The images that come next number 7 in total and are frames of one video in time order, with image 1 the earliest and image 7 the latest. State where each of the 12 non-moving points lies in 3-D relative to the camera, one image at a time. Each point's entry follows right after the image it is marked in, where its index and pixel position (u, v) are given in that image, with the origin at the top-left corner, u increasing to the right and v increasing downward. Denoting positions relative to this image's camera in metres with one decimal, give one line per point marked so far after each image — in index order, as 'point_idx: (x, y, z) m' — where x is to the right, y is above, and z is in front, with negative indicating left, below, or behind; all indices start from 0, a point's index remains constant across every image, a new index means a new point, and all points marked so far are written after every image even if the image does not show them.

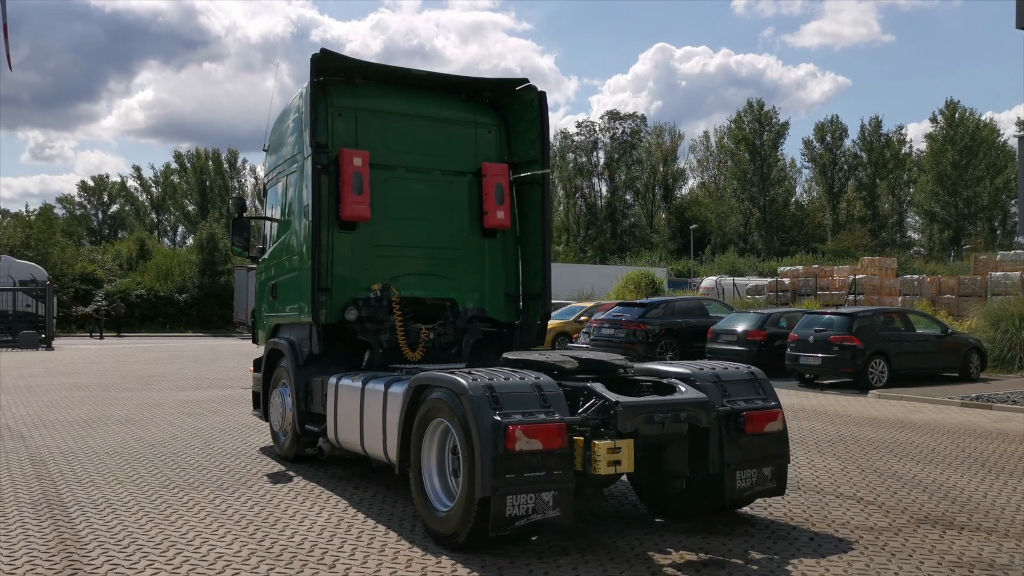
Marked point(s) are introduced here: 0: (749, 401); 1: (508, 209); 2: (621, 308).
0: (+1.5, -0.7, +5.5) m
1: (0.0, +0.7, +8.1) m
2: (+2.3, -0.4, +18.6) m
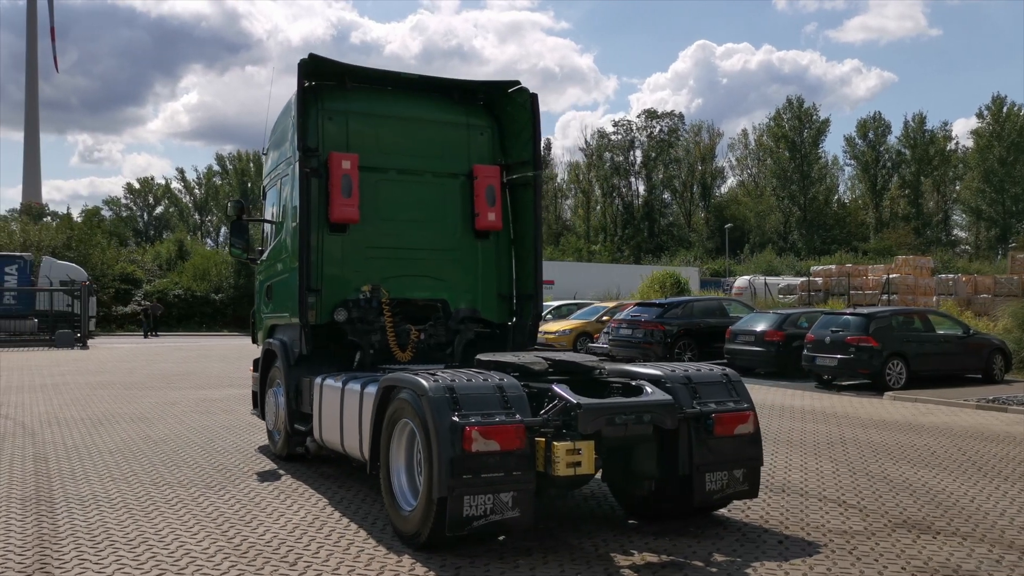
0: (+1.3, -0.7, +5.5) m
1: (-0.1, +0.7, +8.1) m
2: (+2.6, -0.4, +18.5) m
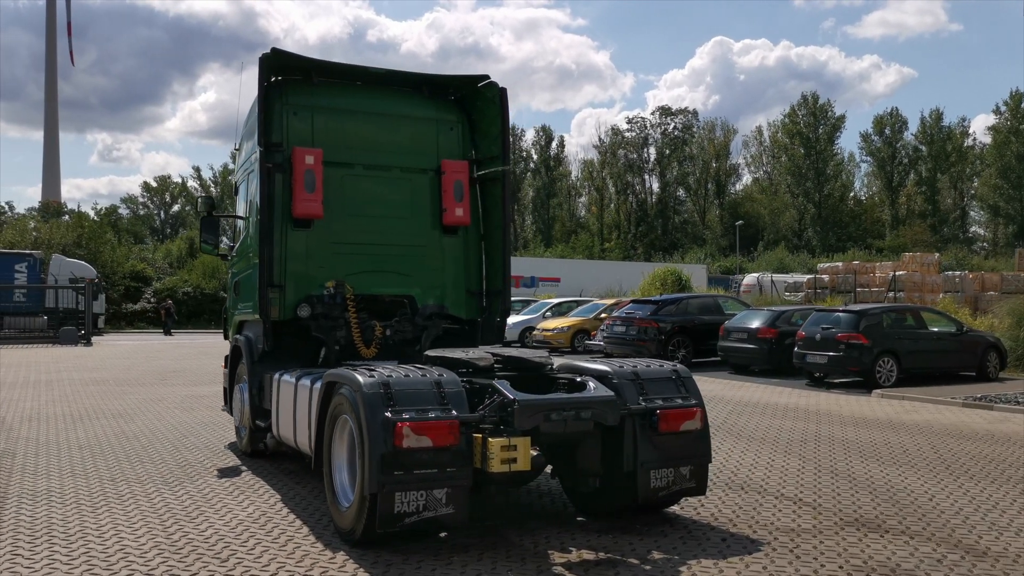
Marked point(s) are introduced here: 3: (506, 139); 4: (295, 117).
0: (+0.9, -0.7, +5.5) m
1: (-0.4, +0.7, +8.1) m
2: (+2.5, -0.4, +18.5) m
3: (0.0, +1.3, +8.1) m
4: (-1.9, +1.5, +7.7) m
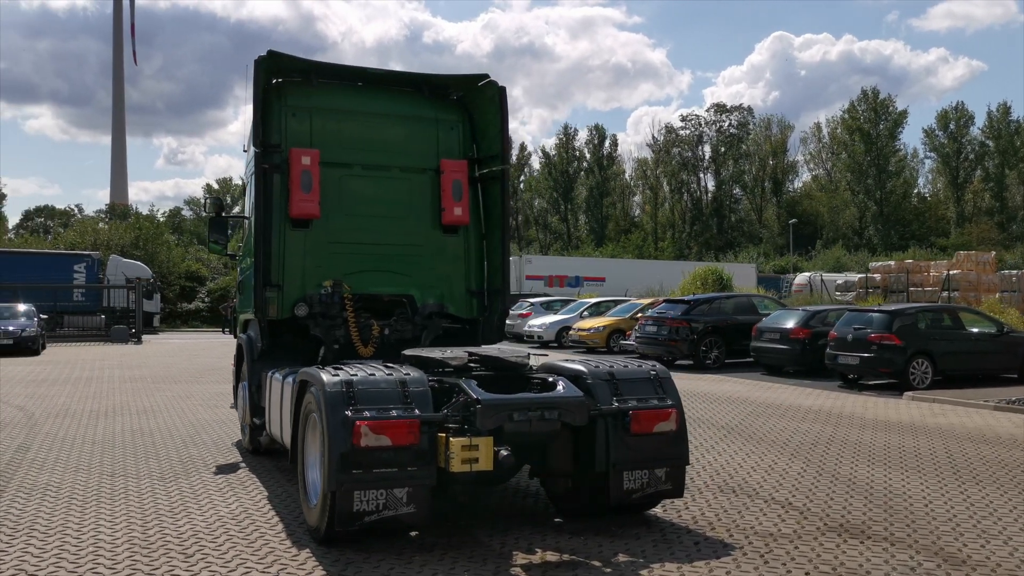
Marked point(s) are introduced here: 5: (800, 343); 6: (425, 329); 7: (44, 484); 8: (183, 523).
0: (+0.8, -0.7, +5.4) m
1: (-0.4, +0.7, +8.1) m
2: (+3.1, -0.4, +18.3) m
3: (-0.1, +1.3, +8.0) m
4: (-1.9, +1.5, +7.8) m
5: (+5.1, -1.0, +16.0) m
6: (-0.8, -0.4, +7.9) m
7: (-3.4, -1.4, +6.6) m
8: (-2.0, -1.4, +5.5) m
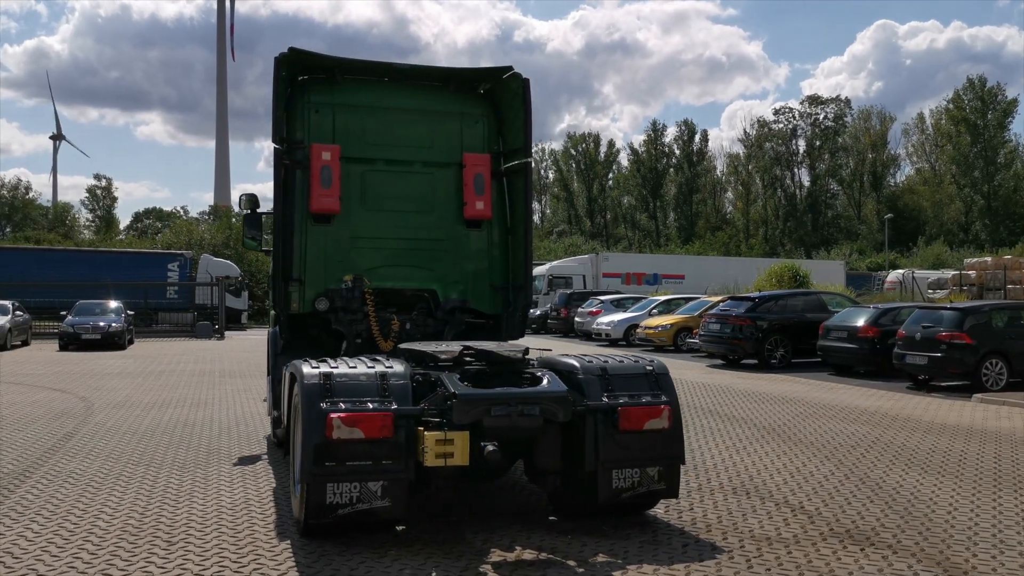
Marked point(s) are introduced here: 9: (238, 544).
0: (+0.7, -0.6, +5.2) m
1: (-0.2, +0.8, +8.0) m
2: (+4.3, -0.3, +17.8) m
3: (+0.1, +1.4, +7.9) m
4: (-1.7, +1.5, +7.9) m
5: (+6.1, -0.9, +15.3) m
6: (-0.6, -0.3, +7.9) m
7: (-3.4, -1.4, +6.8) m
8: (-2.0, -1.4, +5.6) m
9: (-1.5, -1.4, +4.9) m
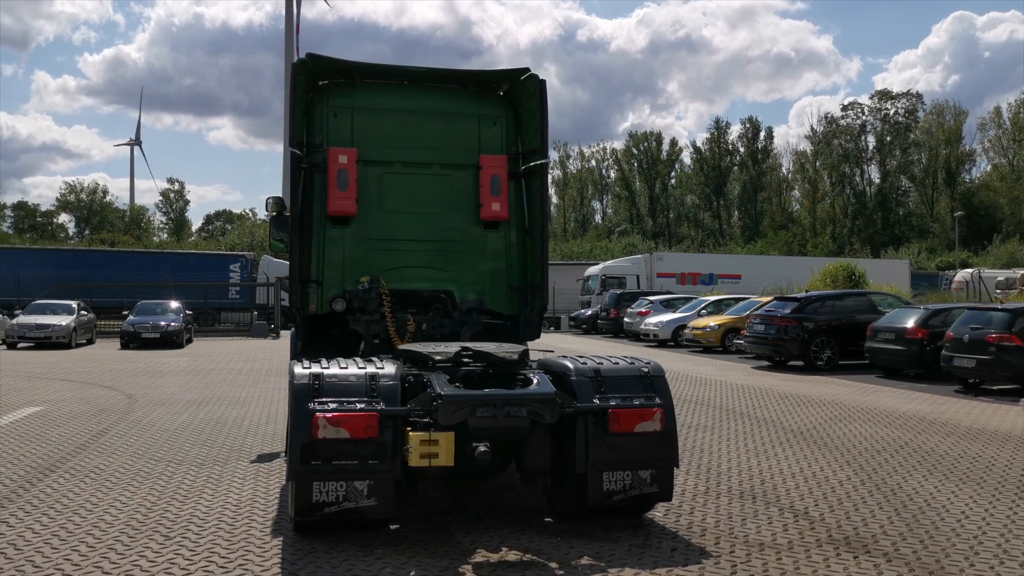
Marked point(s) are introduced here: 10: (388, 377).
0: (+0.7, -0.6, +5.2) m
1: (-0.1, +0.8, +8.0) m
2: (+5.2, -0.3, +17.5) m
3: (+0.3, +1.4, +7.9) m
4: (-1.6, +1.5, +8.0) m
5: (+6.7, -0.9, +14.9) m
6: (-0.4, -0.3, +8.0) m
7: (-3.3, -1.4, +7.1) m
8: (-2.1, -1.4, +5.7) m
9: (-1.6, -1.4, +5.0) m
10: (-0.7, -0.5, +5.0) m
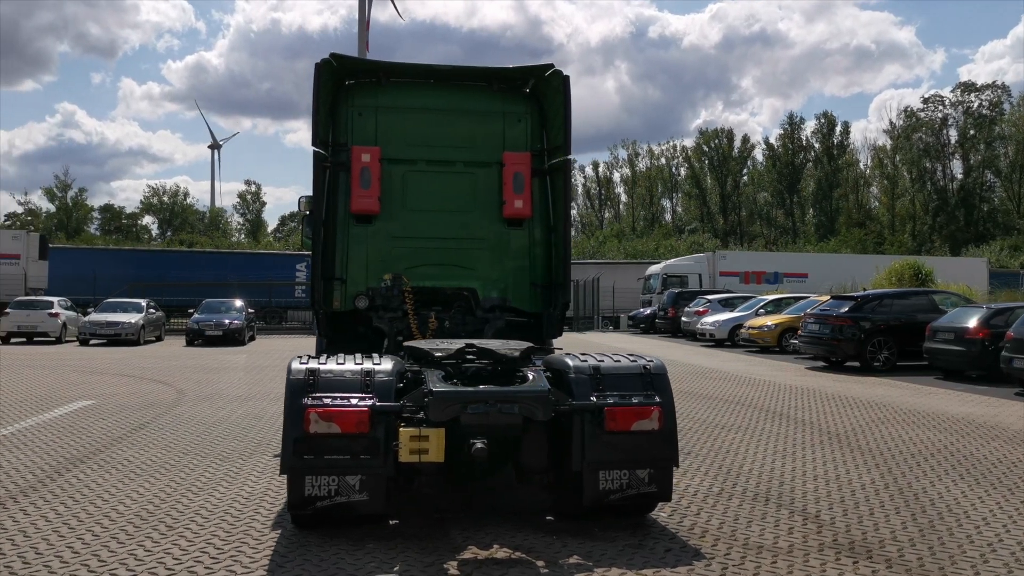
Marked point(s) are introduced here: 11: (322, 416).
0: (+0.6, -0.6, +5.1) m
1: (+0.2, +0.8, +8.0) m
2: (+6.1, -0.3, +17.0) m
3: (+0.5, +1.4, +7.9) m
4: (-1.4, +1.5, +8.1) m
5: (+7.4, -0.9, +14.3) m
6: (-0.2, -0.3, +8.0) m
7: (-3.2, -1.4, +7.3) m
8: (-2.0, -1.4, +5.9) m
9: (-1.6, -1.4, +5.1) m
10: (-0.7, -0.5, +5.0) m
11: (-1.0, -0.7, +4.7) m
